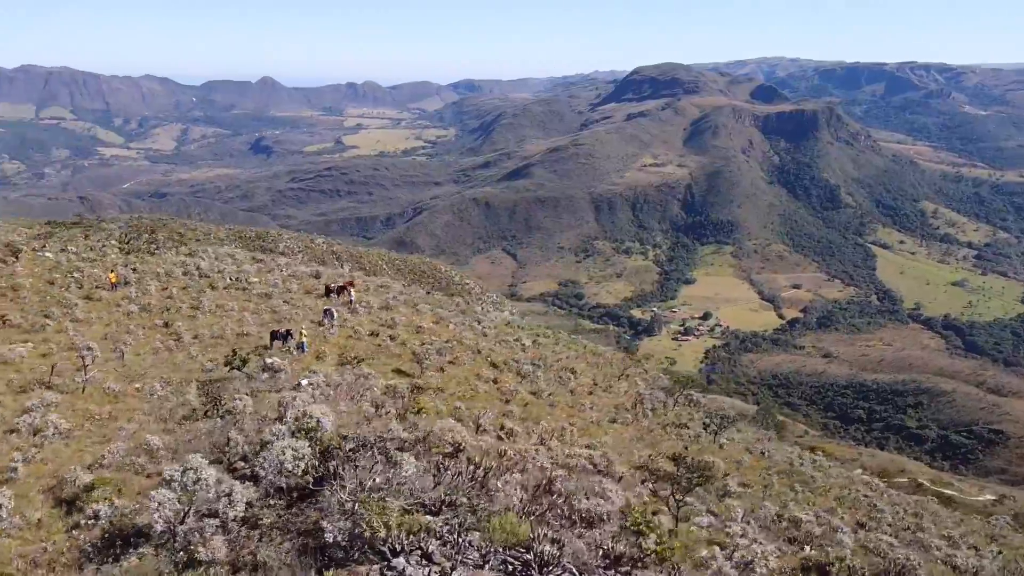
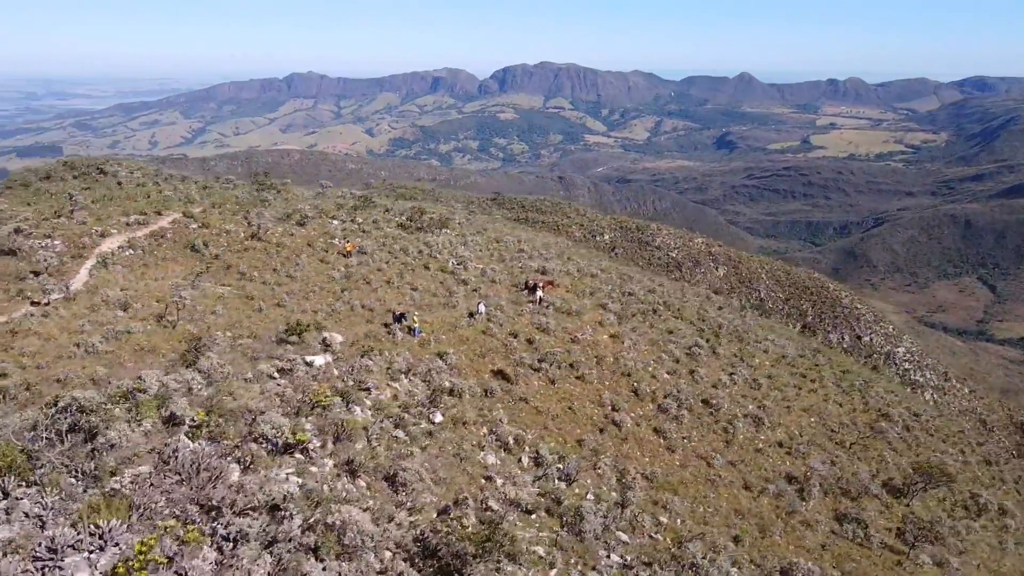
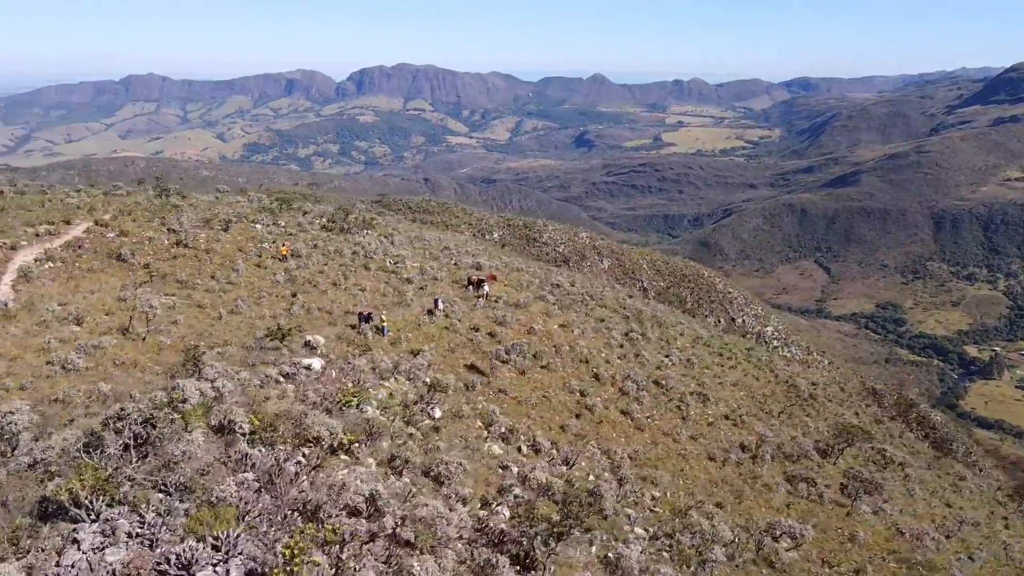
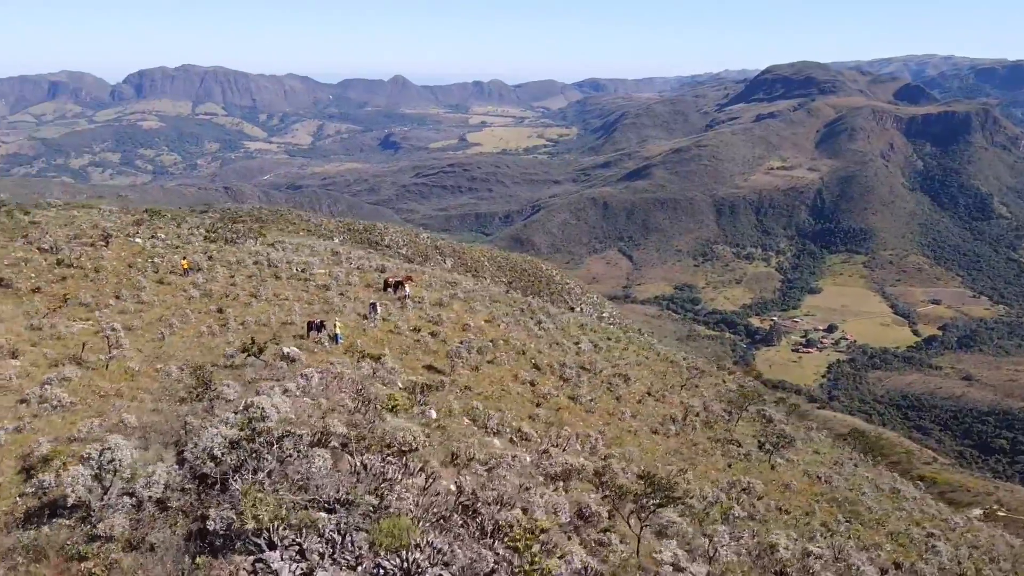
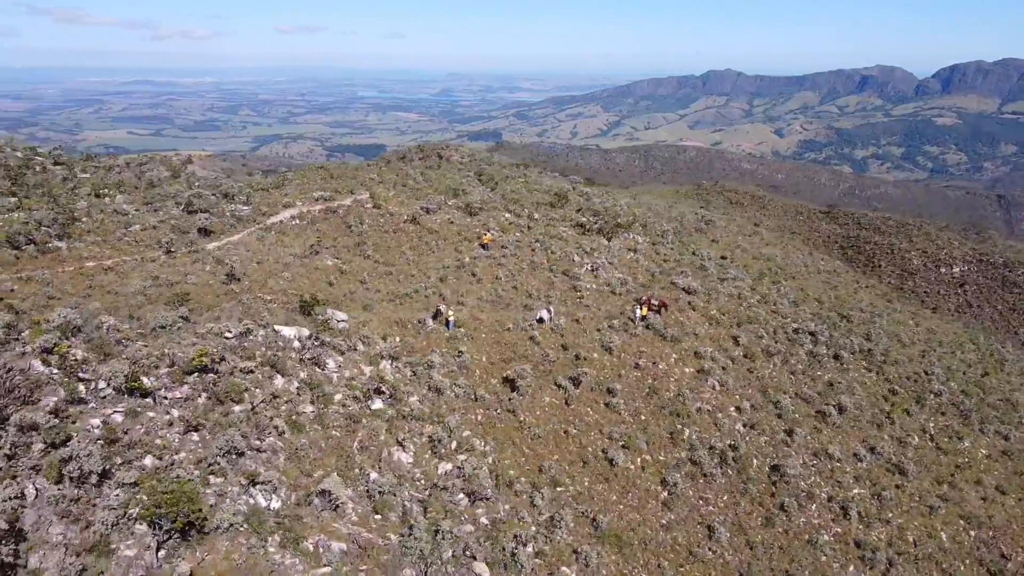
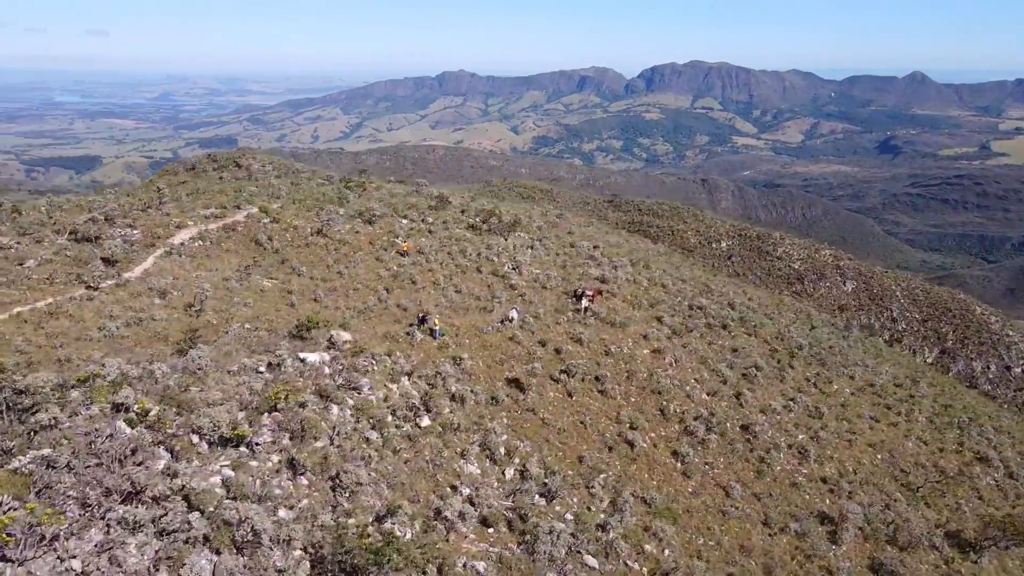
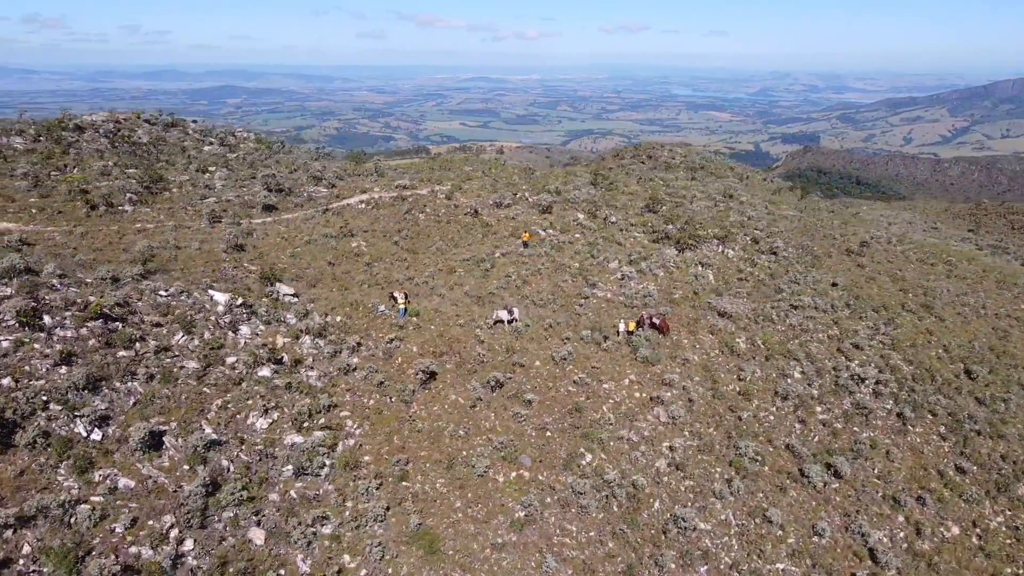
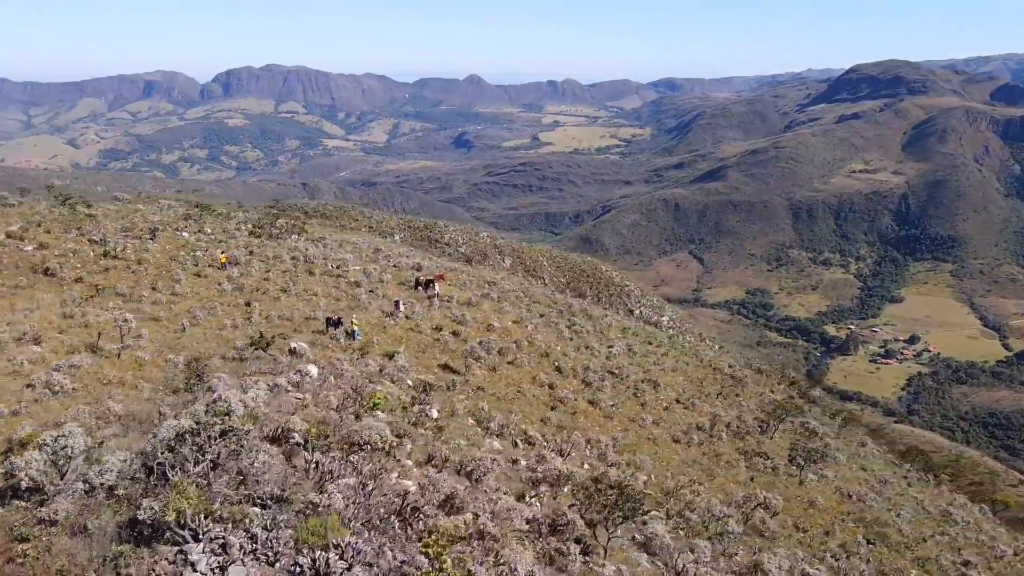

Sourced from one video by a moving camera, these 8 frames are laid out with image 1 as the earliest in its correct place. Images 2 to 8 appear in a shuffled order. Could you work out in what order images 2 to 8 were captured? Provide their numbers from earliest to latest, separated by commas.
4, 8, 3, 2, 6, 5, 7
